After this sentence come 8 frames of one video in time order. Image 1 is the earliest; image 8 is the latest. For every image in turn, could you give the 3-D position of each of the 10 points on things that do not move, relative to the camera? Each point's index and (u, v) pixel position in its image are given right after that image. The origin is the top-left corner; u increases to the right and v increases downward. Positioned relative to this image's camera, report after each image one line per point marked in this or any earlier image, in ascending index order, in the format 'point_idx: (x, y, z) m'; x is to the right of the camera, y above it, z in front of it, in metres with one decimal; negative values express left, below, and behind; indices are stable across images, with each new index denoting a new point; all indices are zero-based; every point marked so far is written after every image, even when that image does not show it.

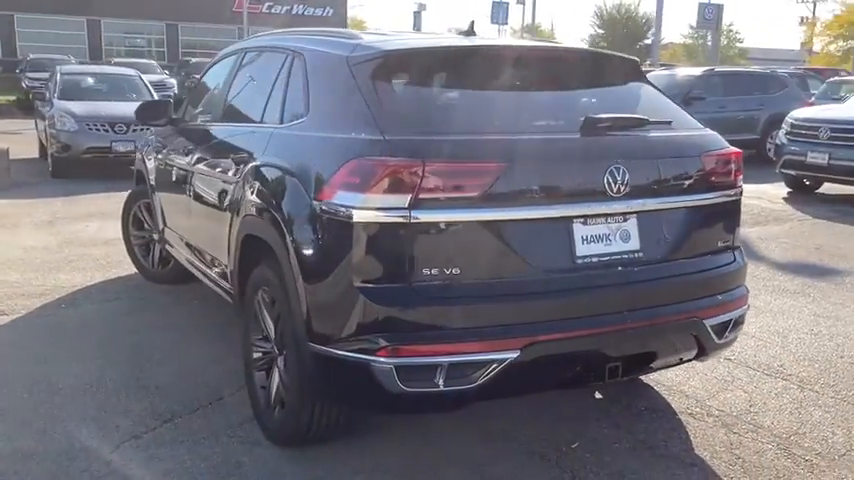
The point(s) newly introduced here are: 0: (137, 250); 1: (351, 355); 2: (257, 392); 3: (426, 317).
0: (-2.3, -0.1, +6.4) m
1: (-0.3, -0.4, +2.9) m
2: (-0.8, -0.7, +3.7) m
3: (0.0, -0.3, +2.8) m
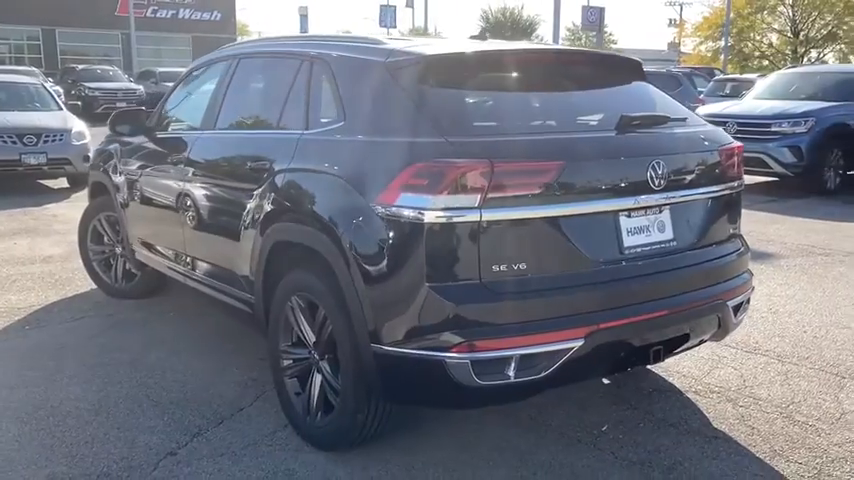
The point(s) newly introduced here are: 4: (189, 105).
0: (-2.6, -0.2, +6.2) m
1: (0.0, -0.4, +2.9) m
2: (-0.6, -0.7, +3.7) m
3: (+0.3, -0.3, +2.9) m
4: (-1.5, +0.9, +5.1) m
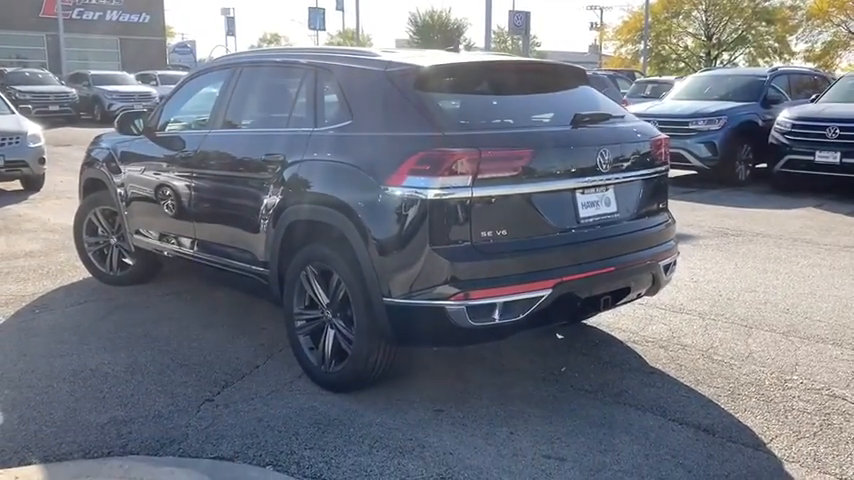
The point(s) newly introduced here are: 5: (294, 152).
0: (-2.8, -0.1, +6.7) m
1: (0.0, -0.3, +3.7) m
2: (-0.7, -0.6, +4.4) m
3: (+0.3, -0.1, +3.7) m
4: (-1.7, +1.0, +5.7) m
5: (-0.7, +0.5, +4.4) m
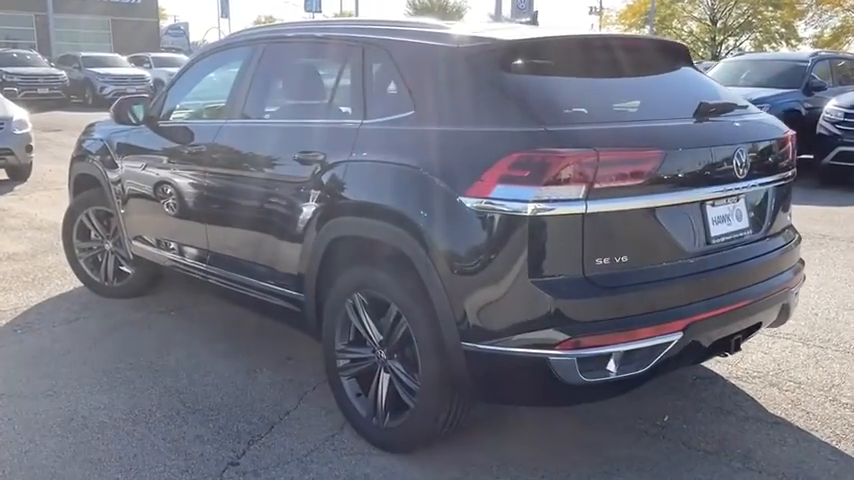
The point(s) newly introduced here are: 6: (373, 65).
0: (-2.5, -0.2, +5.8) m
1: (+0.3, -0.4, +2.8) m
2: (-0.3, -0.7, +3.5) m
3: (+0.6, -0.2, +2.8) m
4: (-1.3, +0.9, +4.8) m
5: (-0.4, +0.4, +3.5) m
6: (-0.2, +0.8, +3.6) m
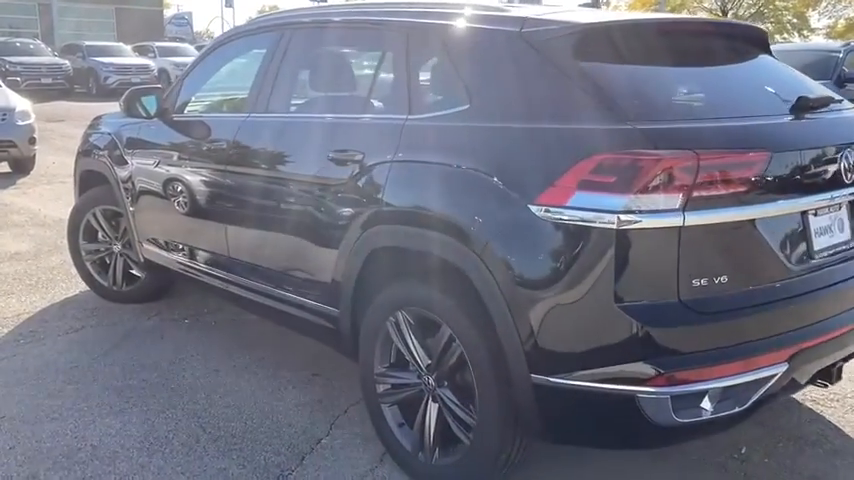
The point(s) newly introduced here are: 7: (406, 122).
0: (-2.3, -0.2, +5.4) m
1: (+0.5, -0.4, +2.4) m
2: (-0.1, -0.8, +3.1) m
3: (+0.8, -0.3, +2.4) m
4: (-1.1, +0.9, +4.4) m
5: (-0.2, +0.4, +3.1) m
6: (0.0, +0.8, +3.2) m
7: (-0.1, +0.5, +3.1) m
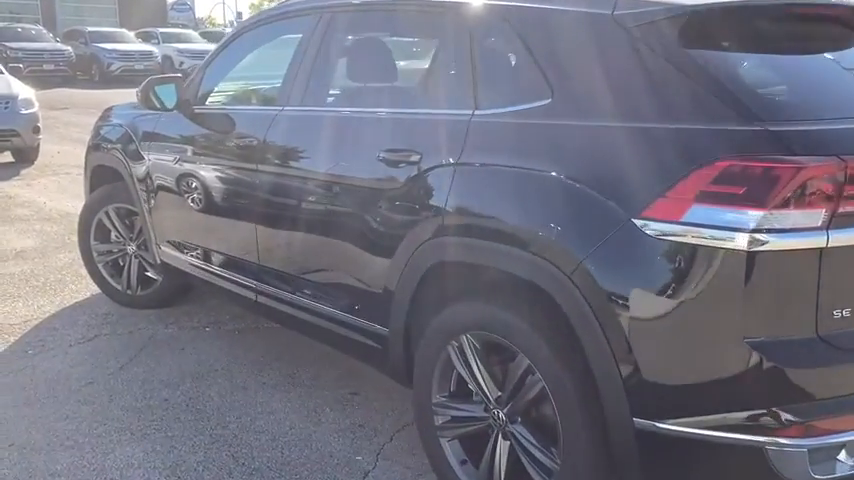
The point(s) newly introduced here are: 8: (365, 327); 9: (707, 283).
0: (-2.1, -0.2, +5.1) m
1: (+0.8, -0.5, +2.1) m
2: (+0.1, -0.8, +2.8) m
3: (+1.1, -0.3, +2.0) m
4: (-0.9, +0.9, +4.0) m
5: (0.0, +0.3, +2.8) m
6: (+0.2, +0.7, +2.9) m
7: (+0.2, +0.4, +2.7) m
8: (-0.2, -0.3, +3.2) m
9: (+0.8, -0.1, +2.0) m
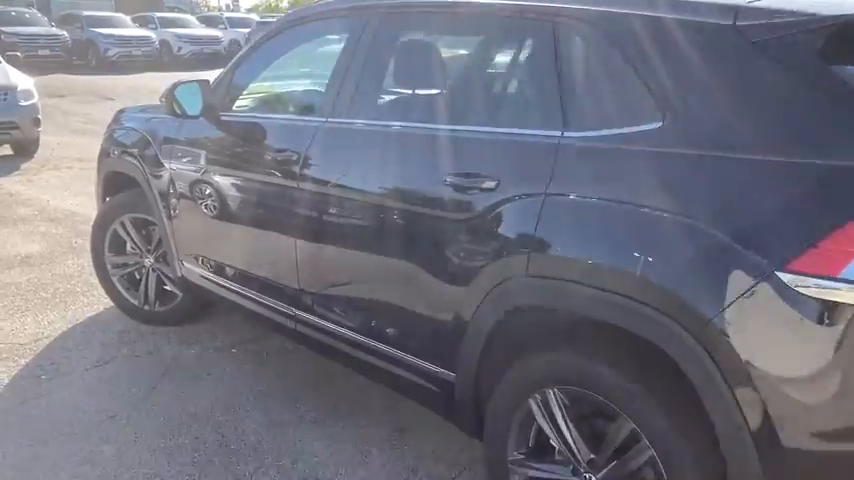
0: (-1.8, -0.2, +4.7) m
1: (+1.0, -0.6, +1.8) m
2: (+0.3, -0.9, +2.5) m
3: (+1.3, -0.5, +1.7) m
4: (-0.7, +0.8, +3.7) m
5: (+0.3, +0.2, +2.4) m
6: (+0.4, +0.6, +2.5) m
7: (+0.4, +0.3, +2.4) m
8: (0.0, -0.5, +2.8) m
9: (+1.0, -0.3, +1.7) m
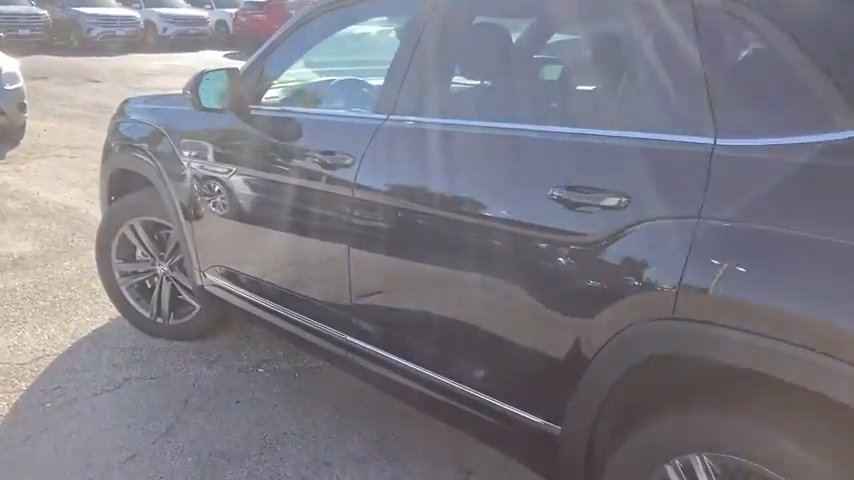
0: (-1.6, -0.3, +4.2) m
1: (+1.3, -0.7, +1.3) m
2: (+0.6, -1.0, +2.0) m
3: (+1.6, -0.6, +1.3) m
4: (-0.4, +0.7, +3.2) m
5: (+0.6, +0.1, +2.0) m
6: (+0.7, +0.5, +2.1) m
7: (+0.7, +0.2, +1.9) m
8: (+0.3, -0.5, +2.4) m
9: (+1.3, -0.4, +1.3) m
